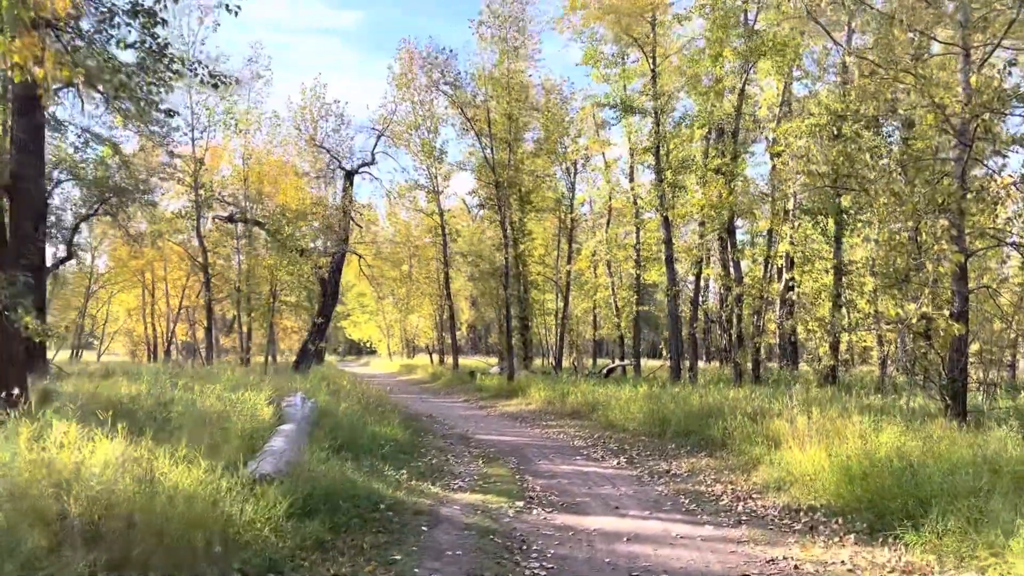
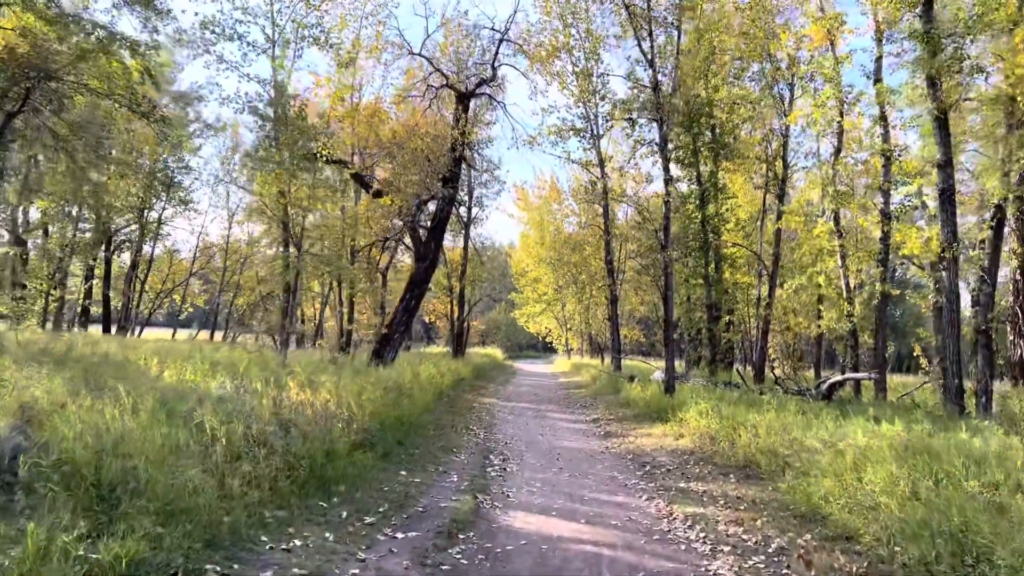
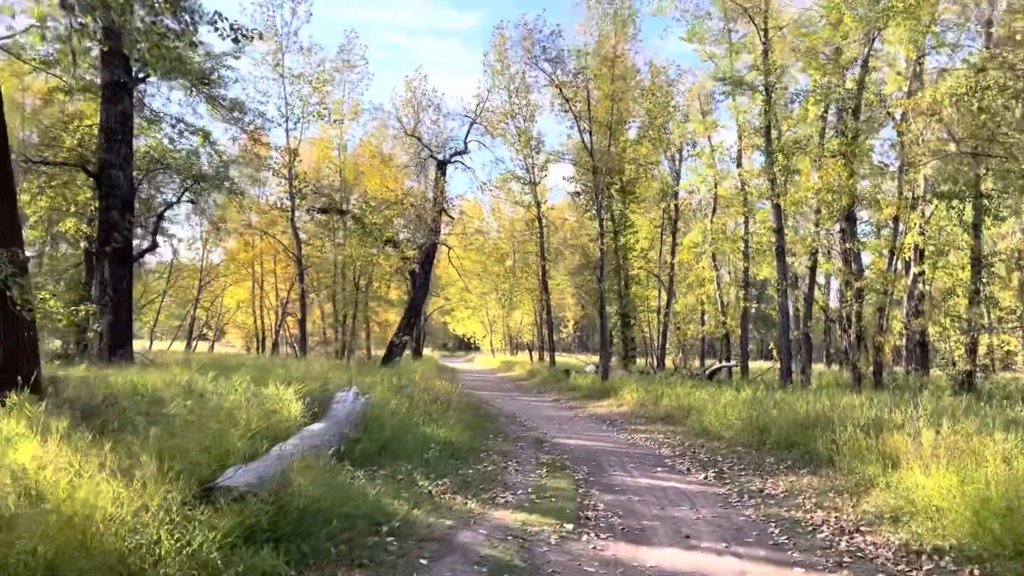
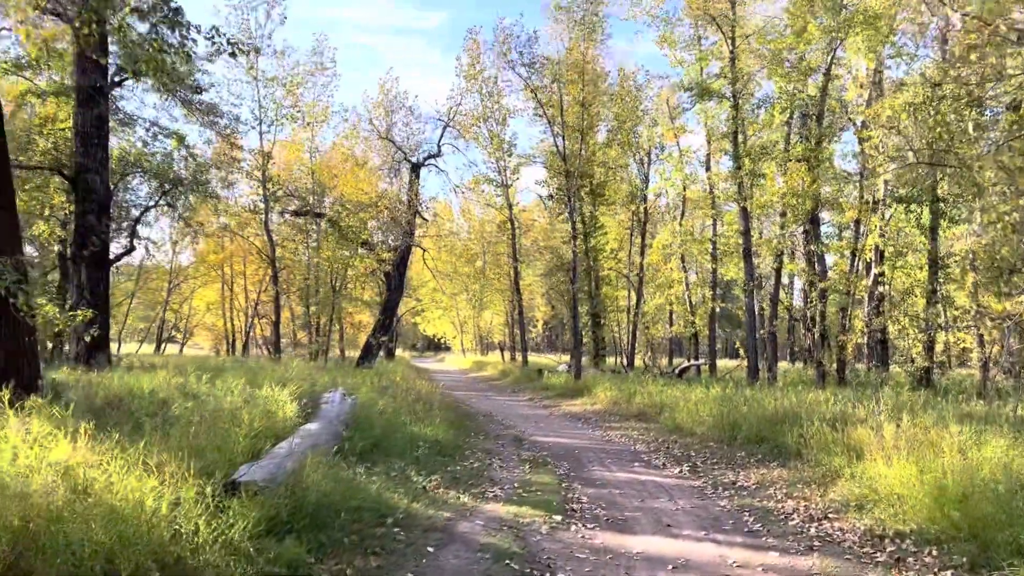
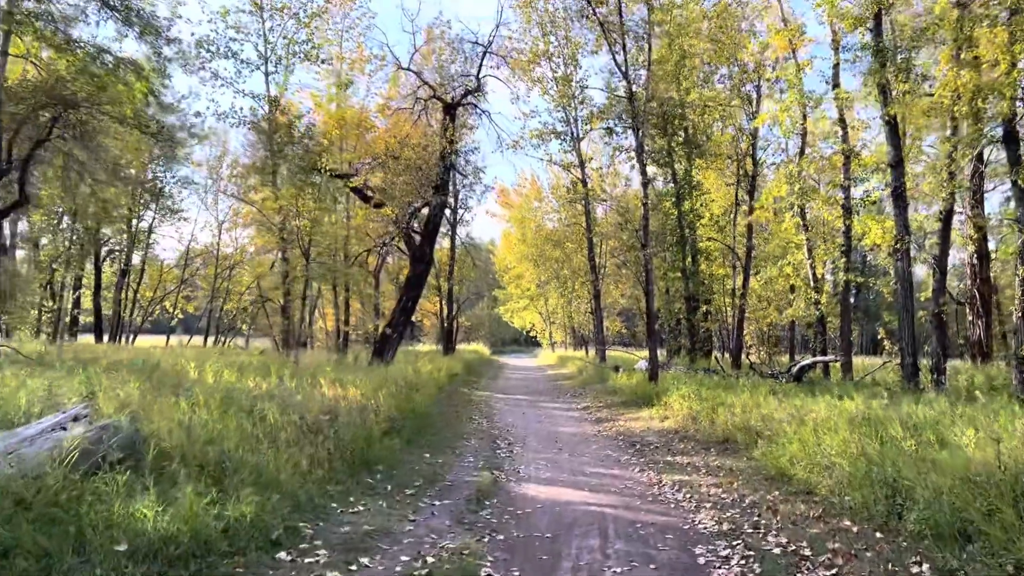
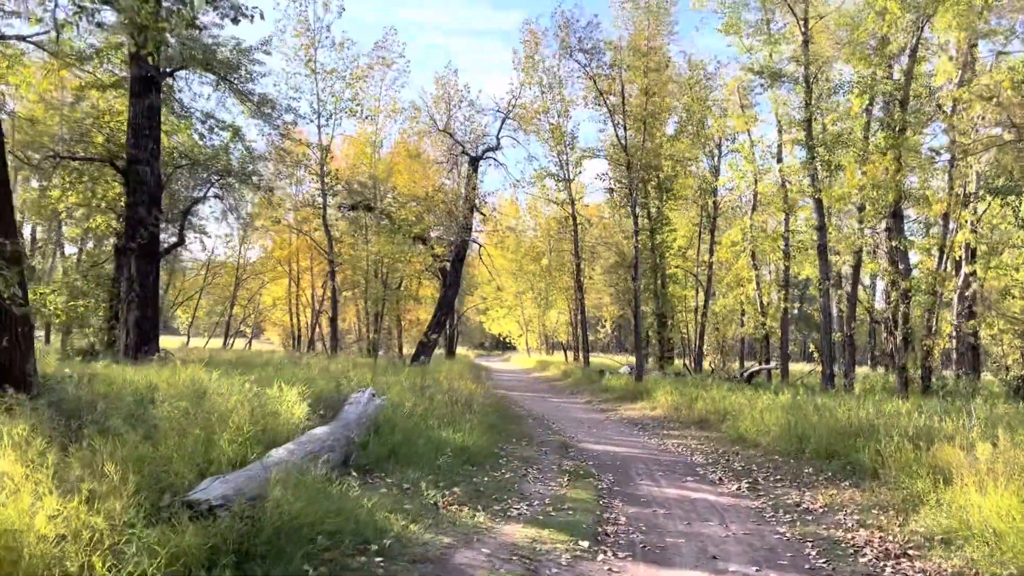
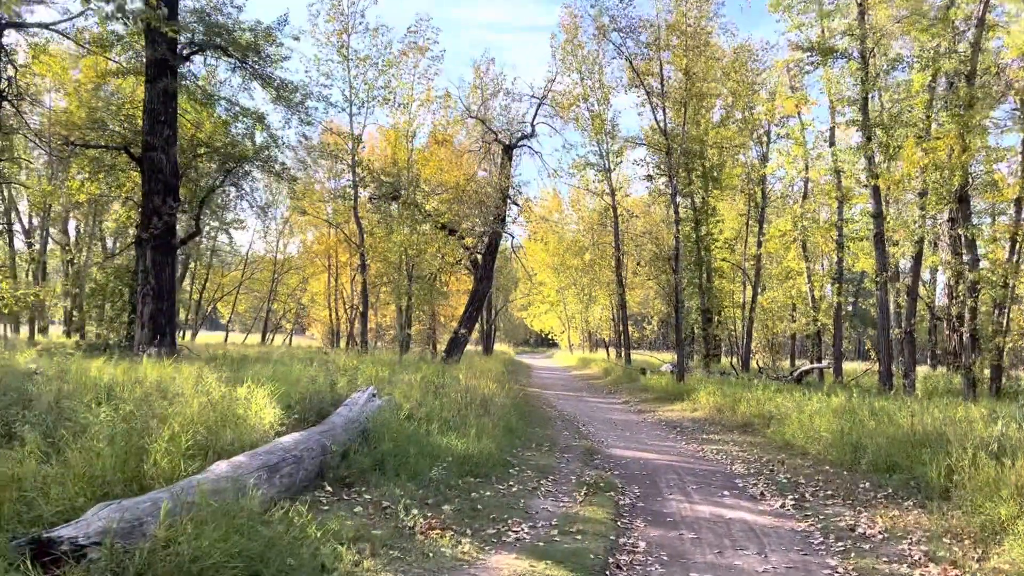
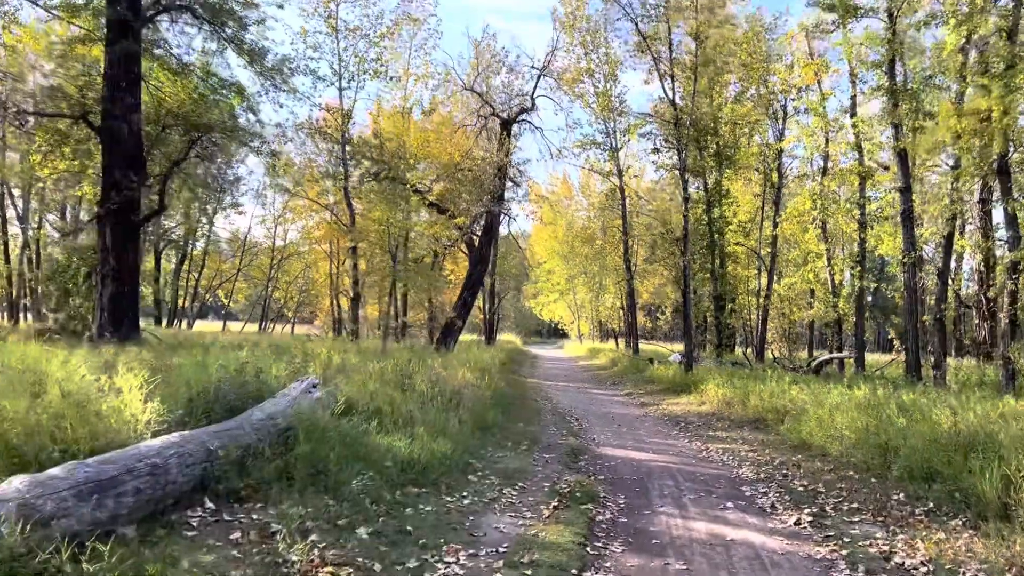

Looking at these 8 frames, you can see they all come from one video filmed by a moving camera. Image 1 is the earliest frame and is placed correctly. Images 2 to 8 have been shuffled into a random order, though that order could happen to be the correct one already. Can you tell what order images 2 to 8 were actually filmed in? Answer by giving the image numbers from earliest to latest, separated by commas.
4, 3, 6, 7, 8, 5, 2
